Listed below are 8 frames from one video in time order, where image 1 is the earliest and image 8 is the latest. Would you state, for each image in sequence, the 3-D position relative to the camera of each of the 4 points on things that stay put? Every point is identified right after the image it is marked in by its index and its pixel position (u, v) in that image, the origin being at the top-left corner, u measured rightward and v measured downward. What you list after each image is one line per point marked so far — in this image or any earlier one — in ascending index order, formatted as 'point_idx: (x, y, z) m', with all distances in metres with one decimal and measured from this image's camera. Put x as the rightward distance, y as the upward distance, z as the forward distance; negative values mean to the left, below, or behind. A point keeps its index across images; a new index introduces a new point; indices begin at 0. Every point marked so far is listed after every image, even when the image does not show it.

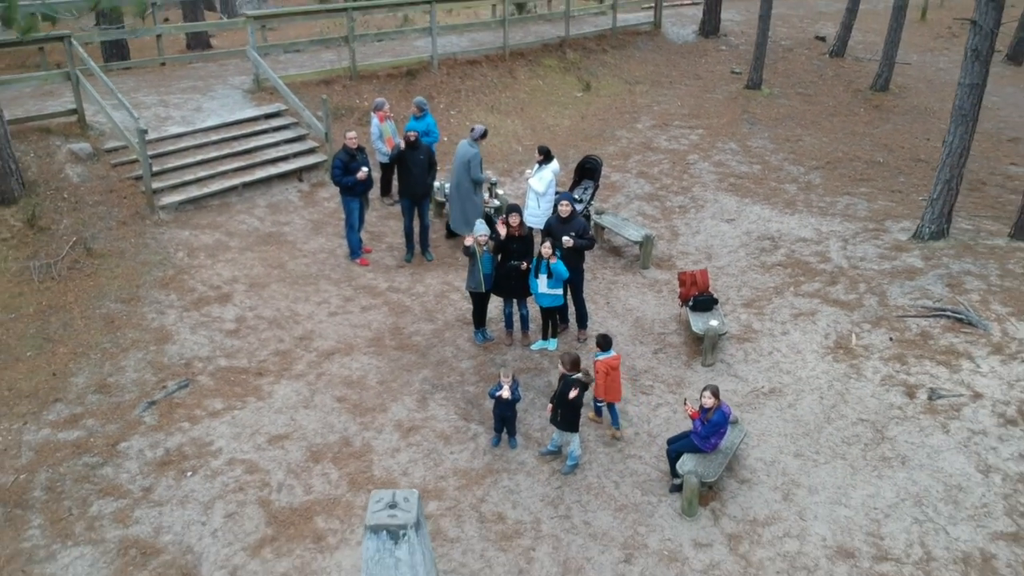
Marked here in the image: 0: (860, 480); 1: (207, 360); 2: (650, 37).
0: (+2.0, -1.1, +5.7) m
1: (-2.0, -0.5, +6.6) m
2: (+1.9, +3.6, +14.4) m
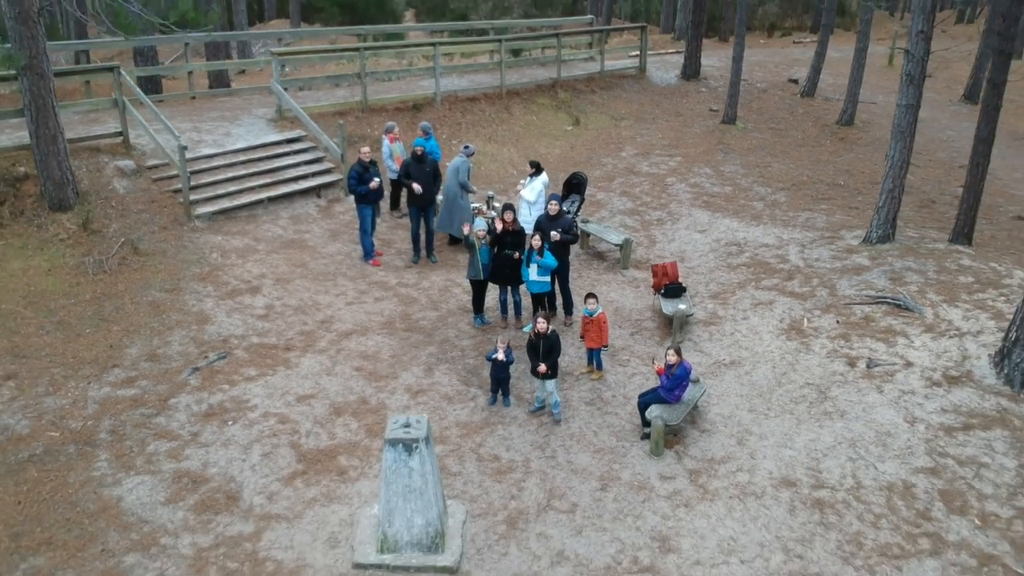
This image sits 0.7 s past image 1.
0: (+1.9, -0.9, +6.7) m
1: (-2.0, -0.4, +7.6) m
2: (+1.9, +3.2, +15.6) m
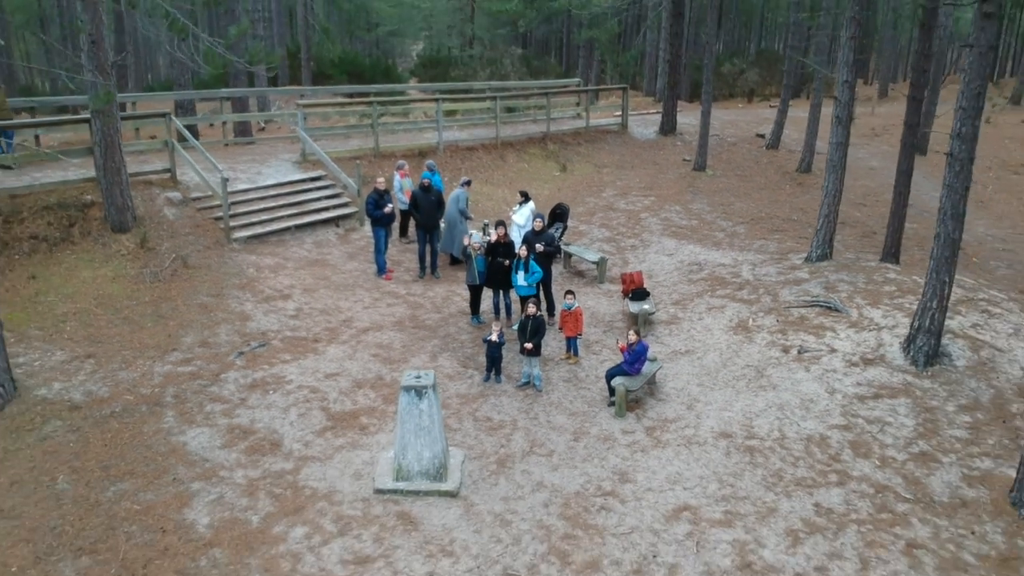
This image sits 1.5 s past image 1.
0: (+1.8, -0.9, +8.1) m
1: (-2.1, -0.4, +9.1) m
2: (+1.8, +2.6, +17.3) m
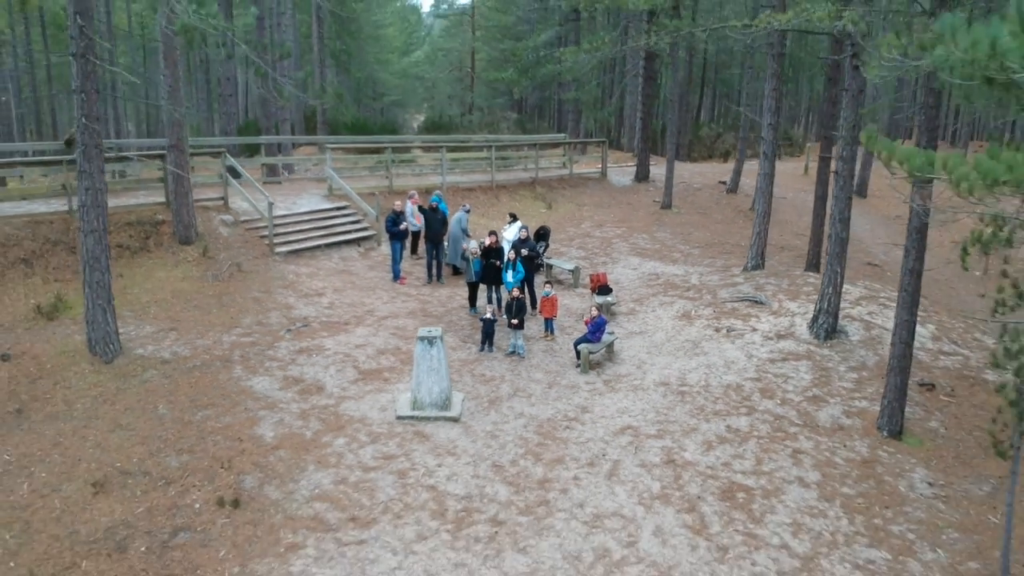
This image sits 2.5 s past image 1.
0: (+1.7, -0.7, +10.5) m
1: (-2.2, -0.3, +11.4) m
2: (+1.7, +2.1, +19.8) m
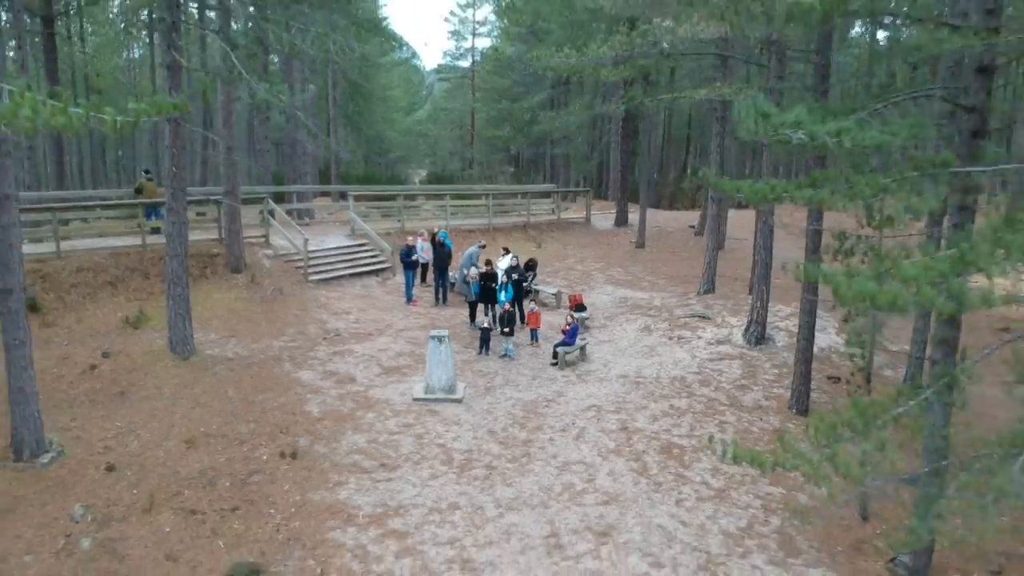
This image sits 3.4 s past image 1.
0: (+1.6, -0.9, +13.1) m
1: (-2.3, -0.6, +14.1) m
2: (+1.6, +1.4, +22.6) m
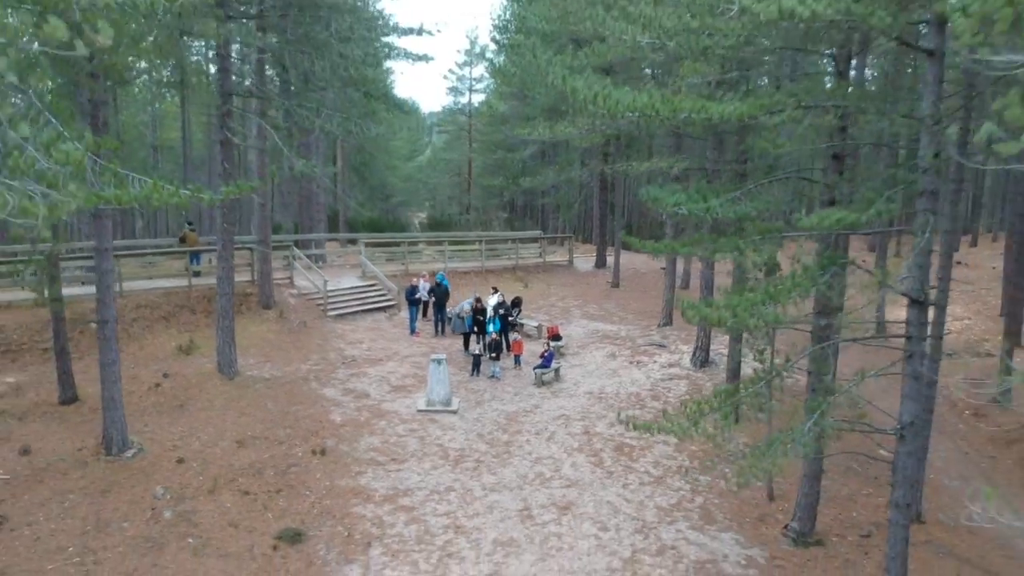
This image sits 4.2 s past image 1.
0: (+1.4, -1.4, +15.8) m
1: (-2.5, -1.1, +16.8) m
2: (+1.3, +0.5, +25.4) m
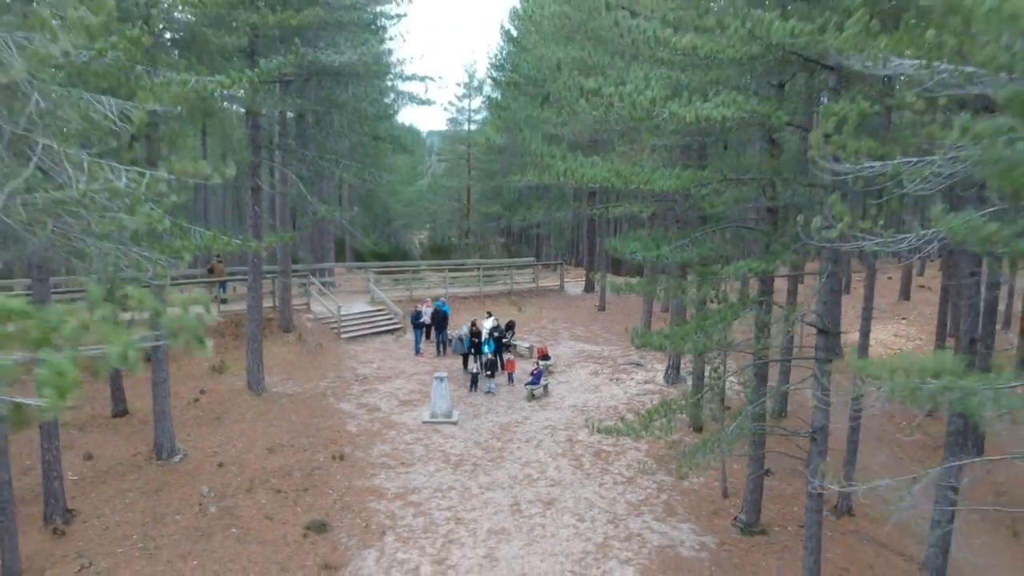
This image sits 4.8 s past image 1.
0: (+1.3, -1.9, +18.0) m
1: (-2.7, -1.6, +19.0) m
2: (+1.2, -0.1, +27.6) m
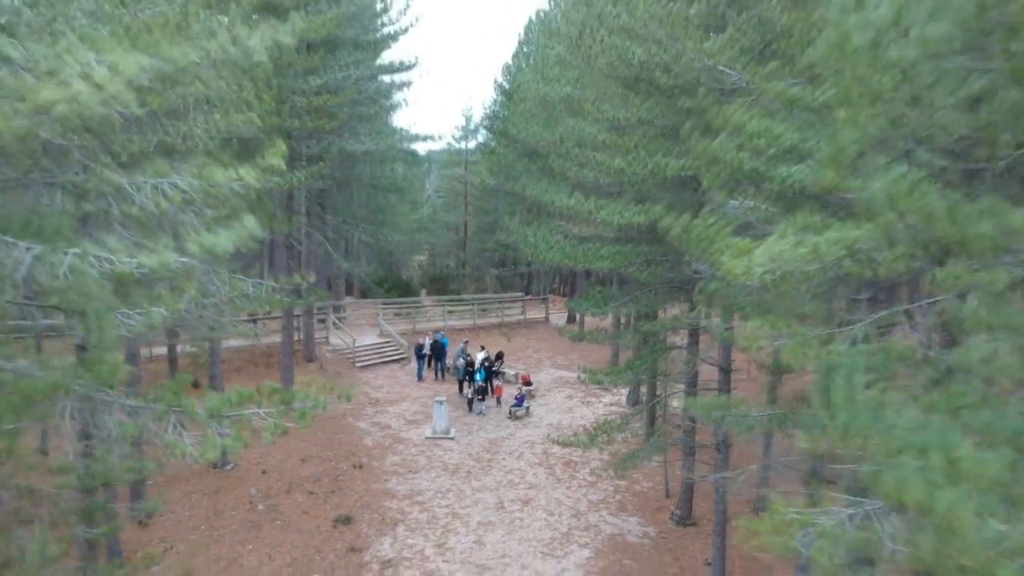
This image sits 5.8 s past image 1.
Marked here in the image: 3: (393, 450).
0: (+1.0, -2.7, +21.7) m
1: (-2.9, -2.5, +22.7) m
2: (+0.9, -1.1, +31.3) m
3: (-2.3, -3.2, +19.7) m
